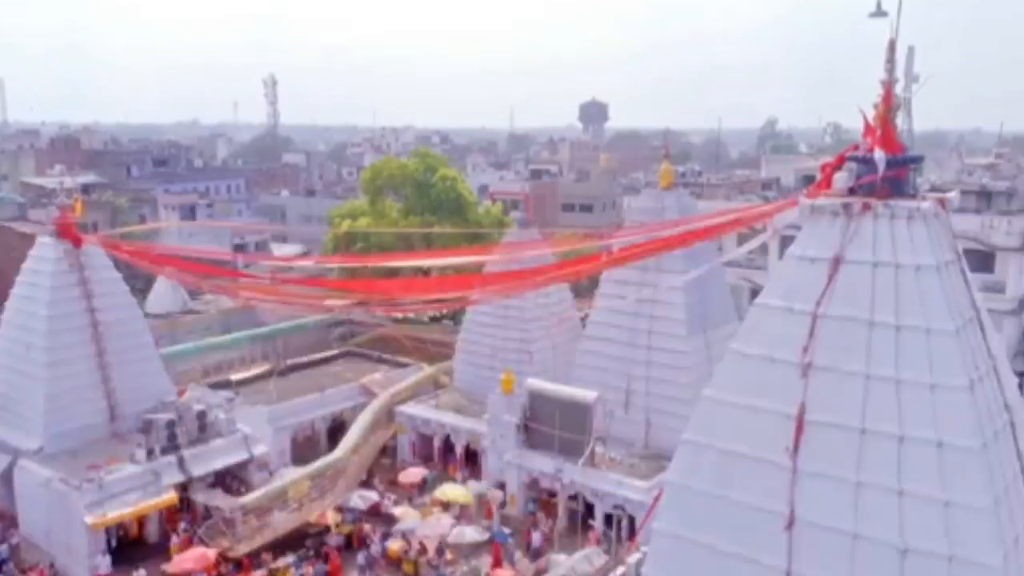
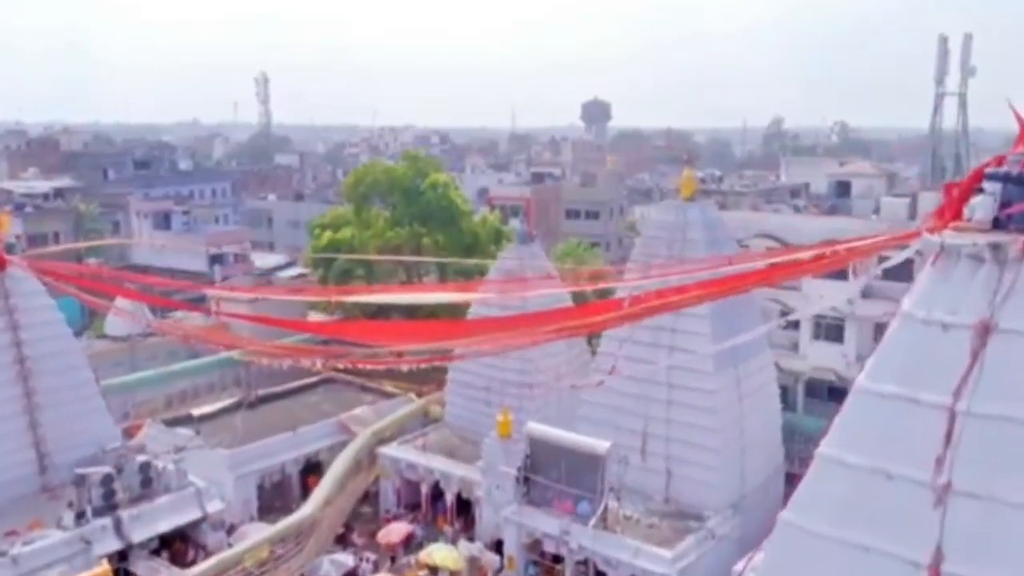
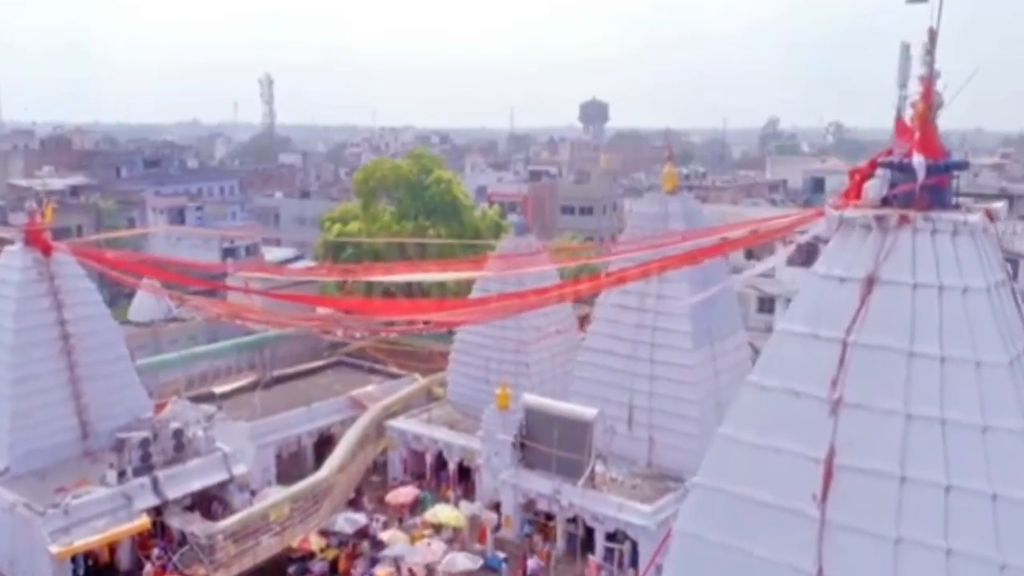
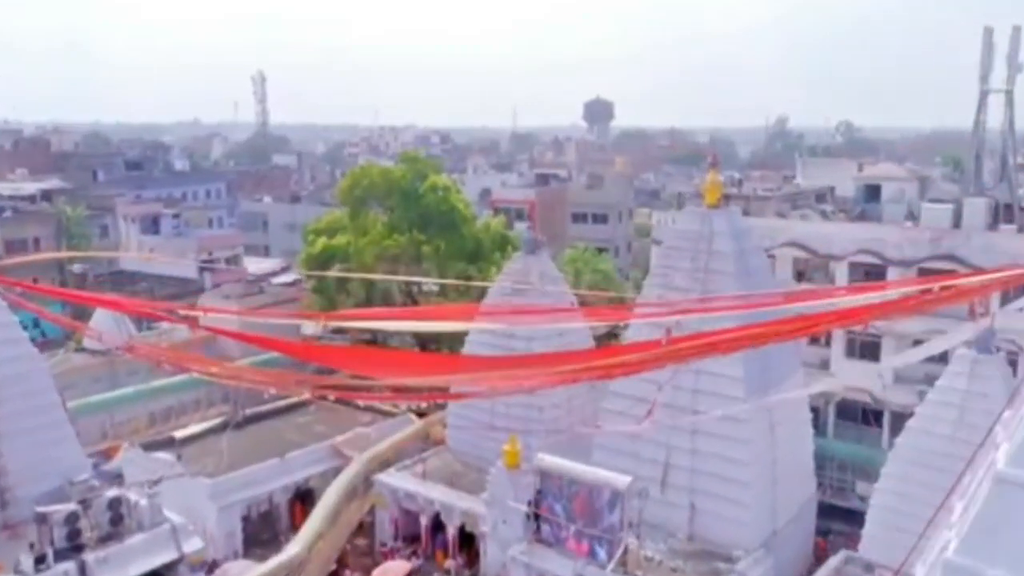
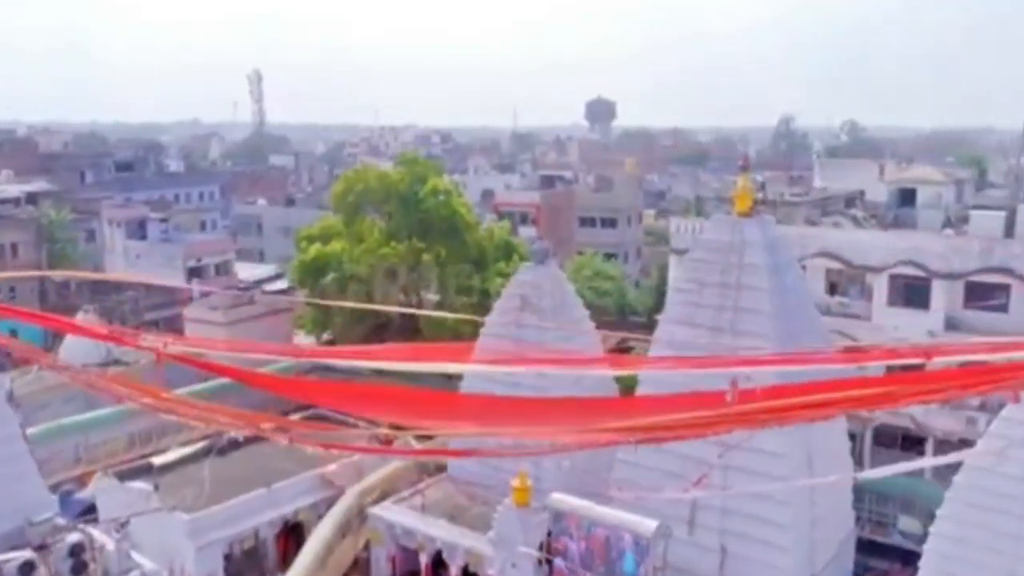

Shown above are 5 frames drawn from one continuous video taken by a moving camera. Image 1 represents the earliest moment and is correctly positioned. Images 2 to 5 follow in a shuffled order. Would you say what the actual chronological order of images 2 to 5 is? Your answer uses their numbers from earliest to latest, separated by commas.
3, 2, 4, 5
